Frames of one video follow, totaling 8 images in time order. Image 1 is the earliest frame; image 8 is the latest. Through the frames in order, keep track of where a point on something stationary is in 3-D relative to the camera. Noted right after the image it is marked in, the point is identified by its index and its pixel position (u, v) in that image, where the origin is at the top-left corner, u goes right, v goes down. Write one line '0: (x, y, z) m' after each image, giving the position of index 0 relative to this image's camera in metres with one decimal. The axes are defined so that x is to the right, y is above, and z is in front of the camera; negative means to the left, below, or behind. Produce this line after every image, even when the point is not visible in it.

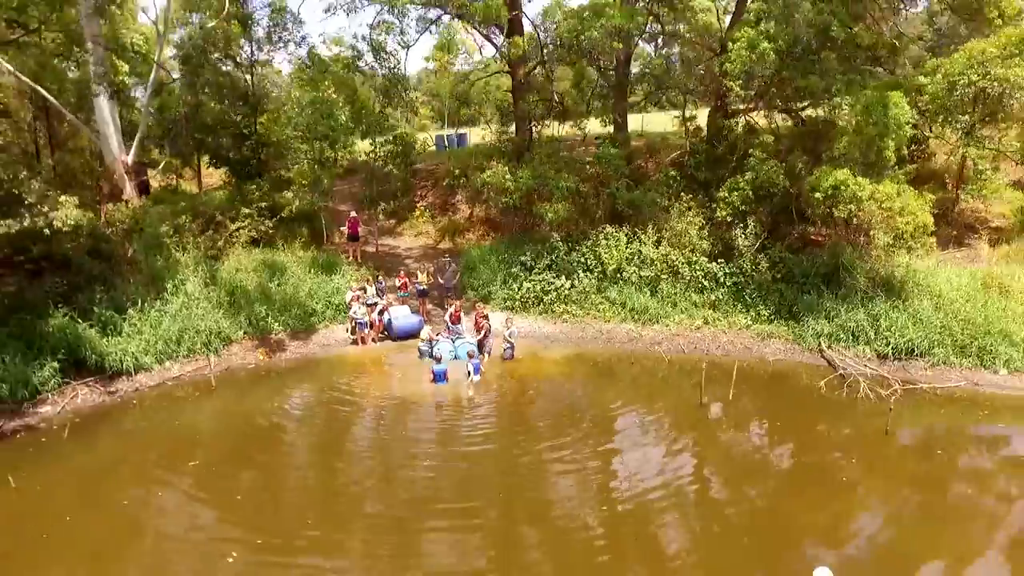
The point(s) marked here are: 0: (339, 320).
0: (-3.8, -0.7, +11.7) m
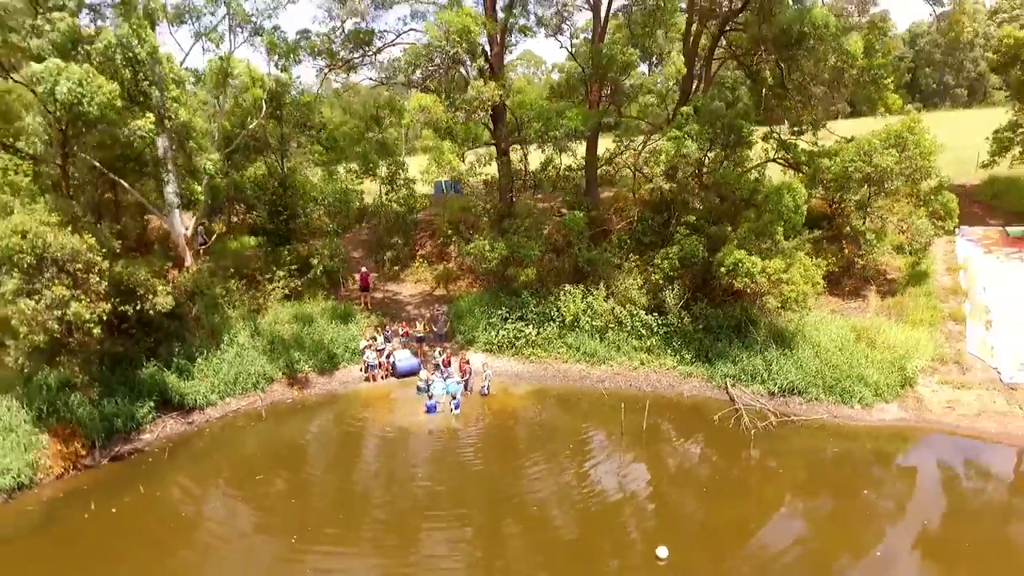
0: (-4.4, -2.0, +14.9) m
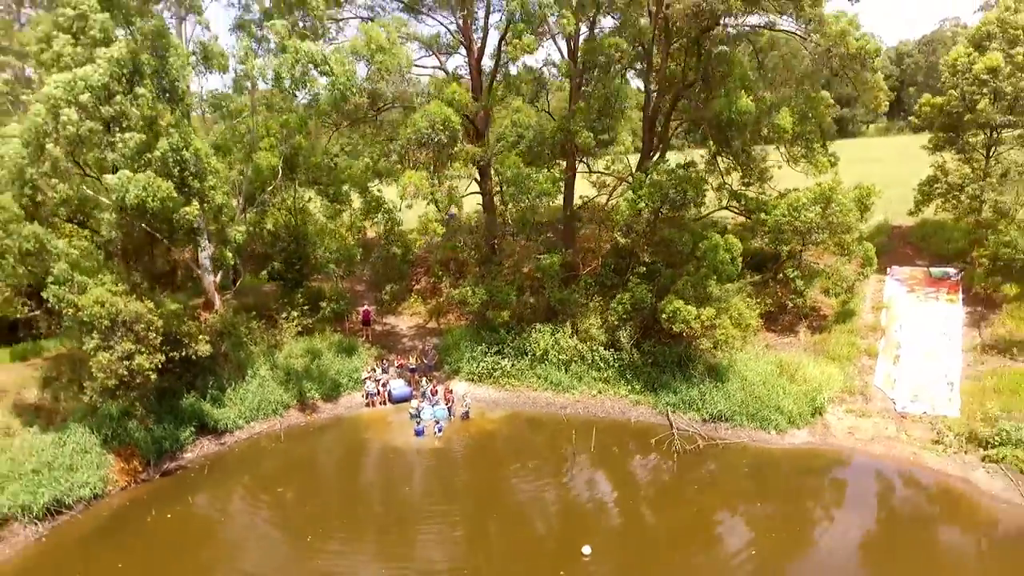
0: (-5.1, -3.3, +17.6) m
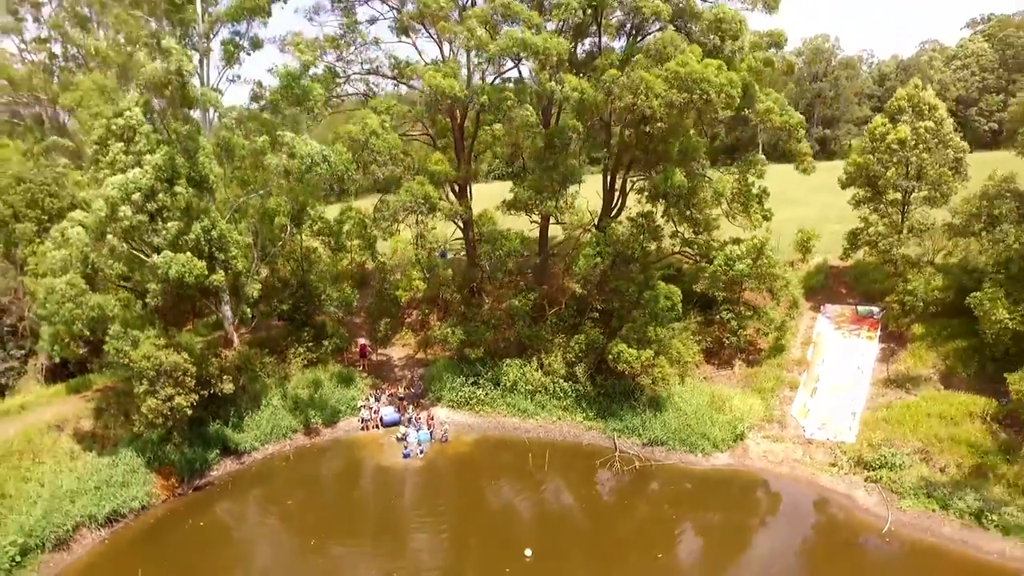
0: (-6.2, -4.9, +20.8) m
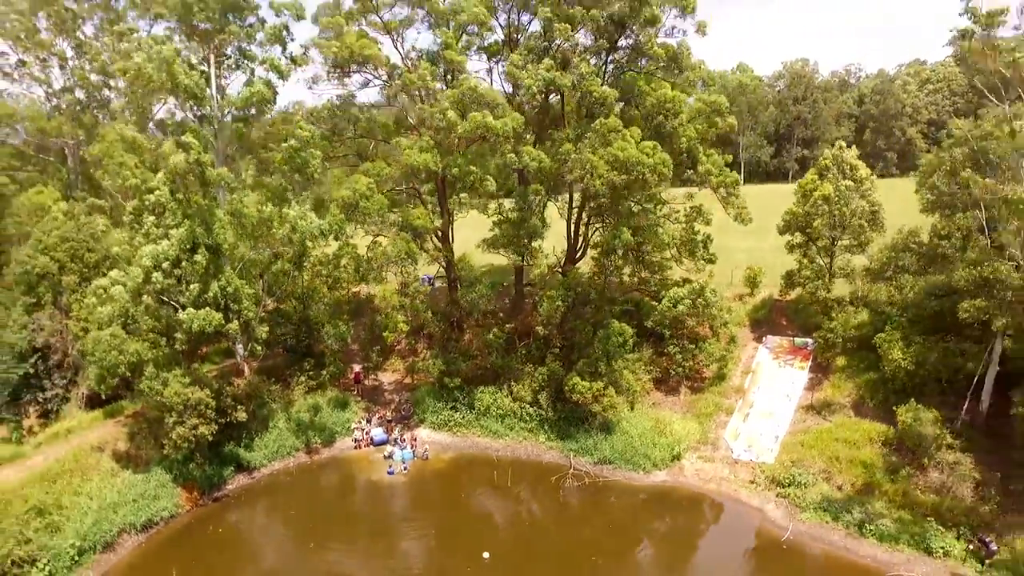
0: (-7.4, -6.6, +24.0) m
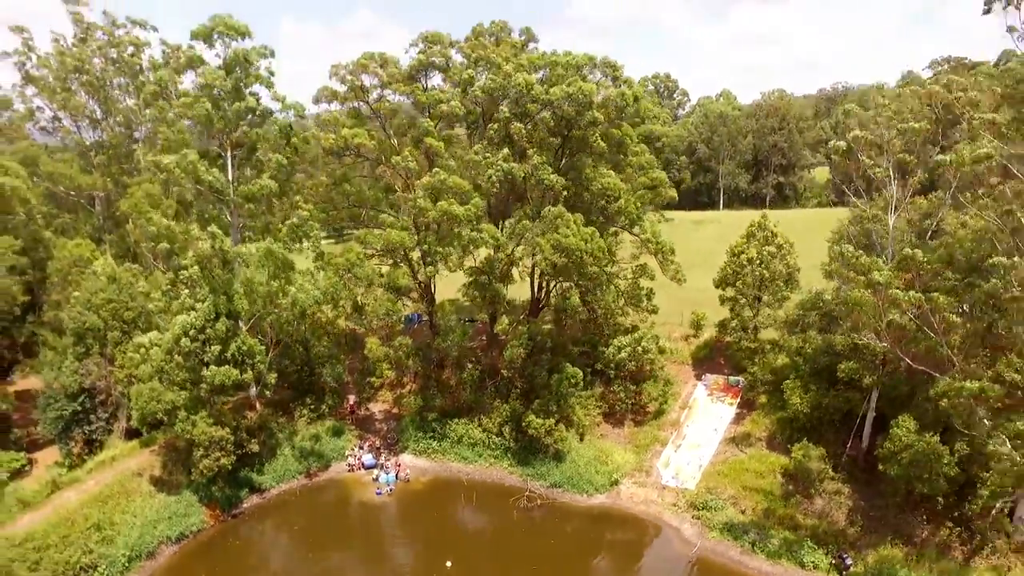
0: (-9.1, -9.2, +28.5) m
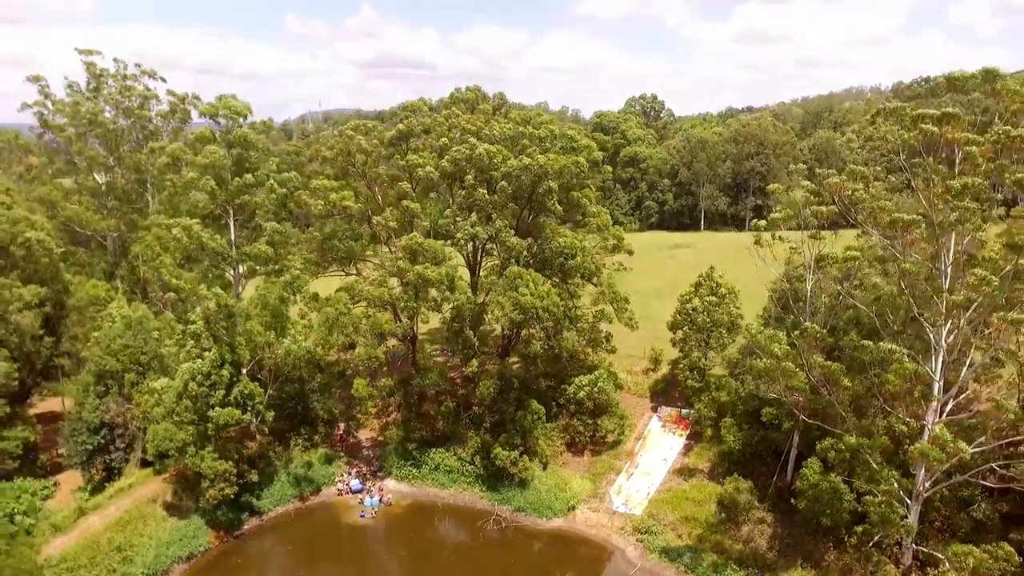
0: (-10.8, -11.8, +32.0) m
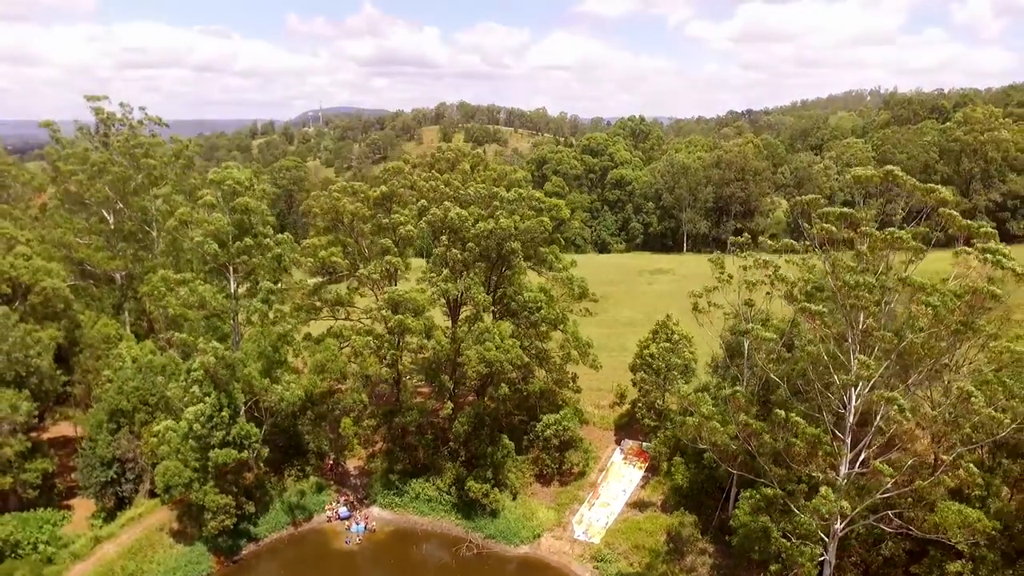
0: (-12.5, -14.8, +35.3) m
